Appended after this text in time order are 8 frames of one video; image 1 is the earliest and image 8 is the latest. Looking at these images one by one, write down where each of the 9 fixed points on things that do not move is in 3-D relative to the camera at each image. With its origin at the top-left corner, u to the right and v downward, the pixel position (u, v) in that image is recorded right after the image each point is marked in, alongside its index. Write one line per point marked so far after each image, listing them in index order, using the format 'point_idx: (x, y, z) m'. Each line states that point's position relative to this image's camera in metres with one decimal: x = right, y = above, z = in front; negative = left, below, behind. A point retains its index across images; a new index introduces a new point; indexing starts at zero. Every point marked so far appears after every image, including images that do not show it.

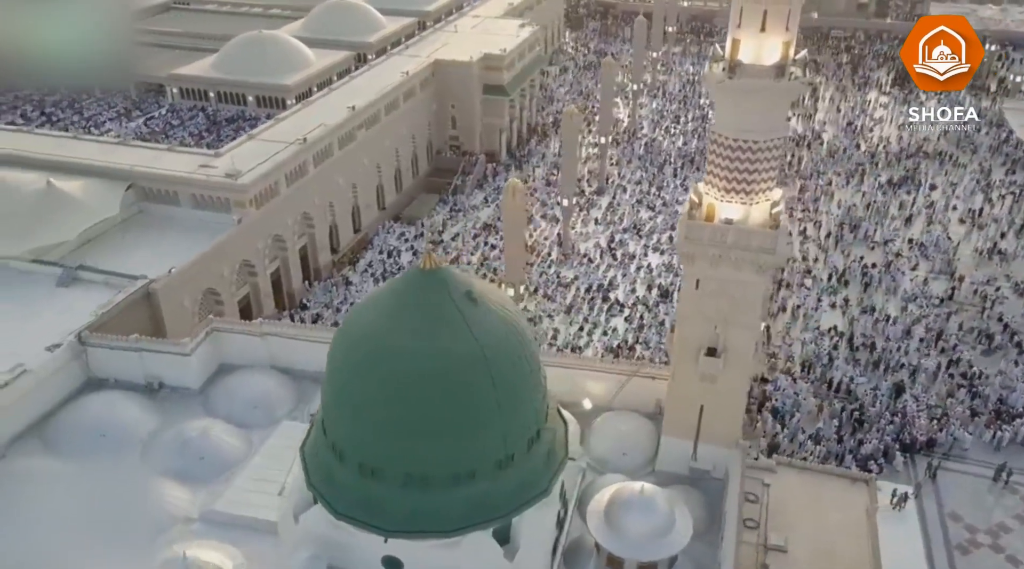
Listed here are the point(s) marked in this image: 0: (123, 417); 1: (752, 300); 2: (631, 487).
0: (-7.4, -2.5, +16.1) m
1: (+3.9, -0.2, +13.7) m
2: (+1.8, -3.2, +13.5) m
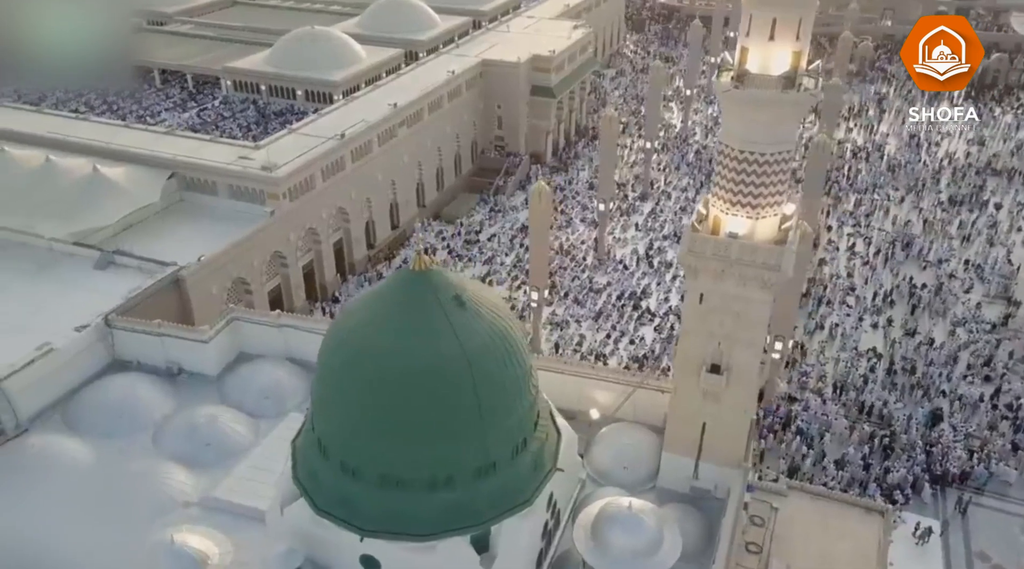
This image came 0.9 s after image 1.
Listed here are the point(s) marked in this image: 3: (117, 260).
0: (-7.3, -2.3, +16.6) m
1: (+3.9, -0.5, +13.3) m
2: (+1.6, -3.4, +13.2) m
3: (-9.3, +0.6, +20.0) m
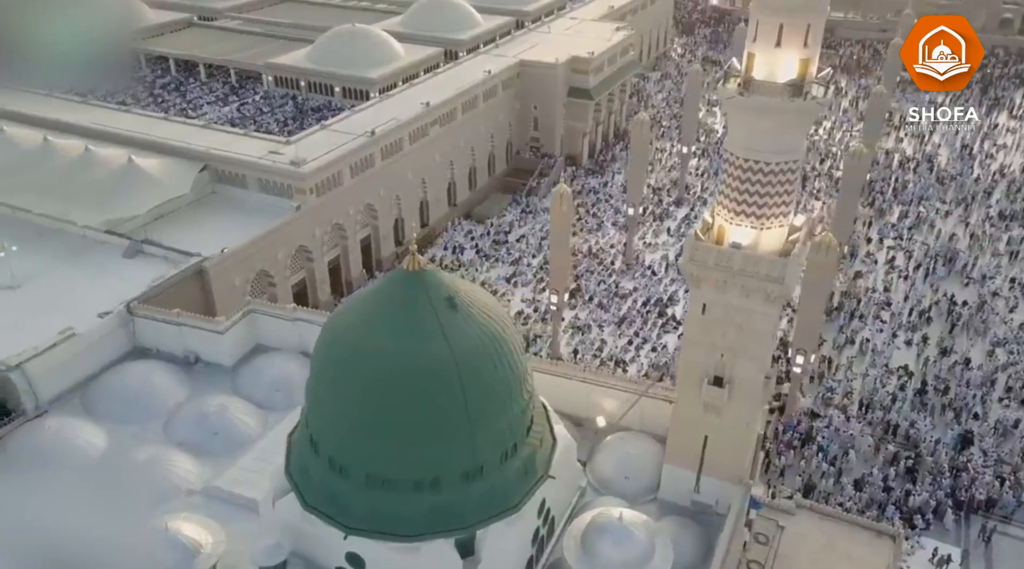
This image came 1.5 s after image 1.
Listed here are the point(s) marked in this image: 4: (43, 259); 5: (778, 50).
0: (-7.2, -2.1, +16.9) m
1: (+3.8, -0.7, +13.0) m
2: (+1.5, -3.5, +13.0) m
3: (-8.8, +0.9, +20.4) m
4: (-11.1, +0.6, +19.9) m
5: (+3.6, +3.2, +11.5) m
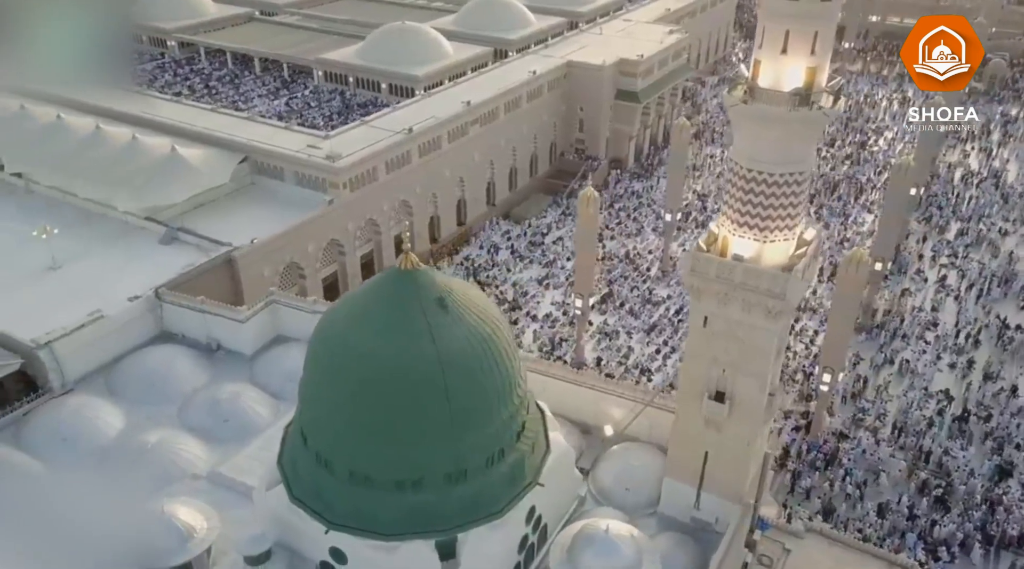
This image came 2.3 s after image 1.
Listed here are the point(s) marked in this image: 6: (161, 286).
0: (-6.9, -1.8, +17.4) m
1: (+3.7, -0.9, +12.5) m
2: (+1.3, -3.6, +12.8) m
3: (-8.2, +1.2, +21.0) m
4: (-10.5, +1.0, +20.7) m
5: (+3.6, +3.0, +11.1) m
6: (-7.8, 0.0, +18.8) m
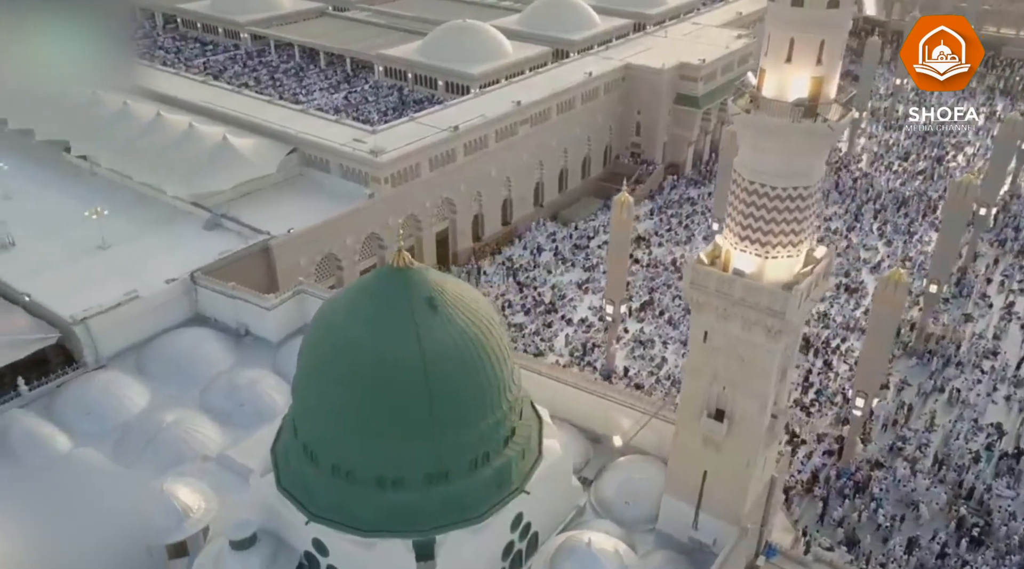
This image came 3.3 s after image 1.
0: (-6.6, -1.5, +17.9) m
1: (+3.6, -1.2, +12.0) m
2: (+1.0, -3.7, +12.5) m
3: (-7.3, +1.6, +21.6) m
4: (-9.6, +1.5, +21.5) m
5: (+3.5, +2.7, +10.6) m
6: (-7.2, +0.3, +19.4) m
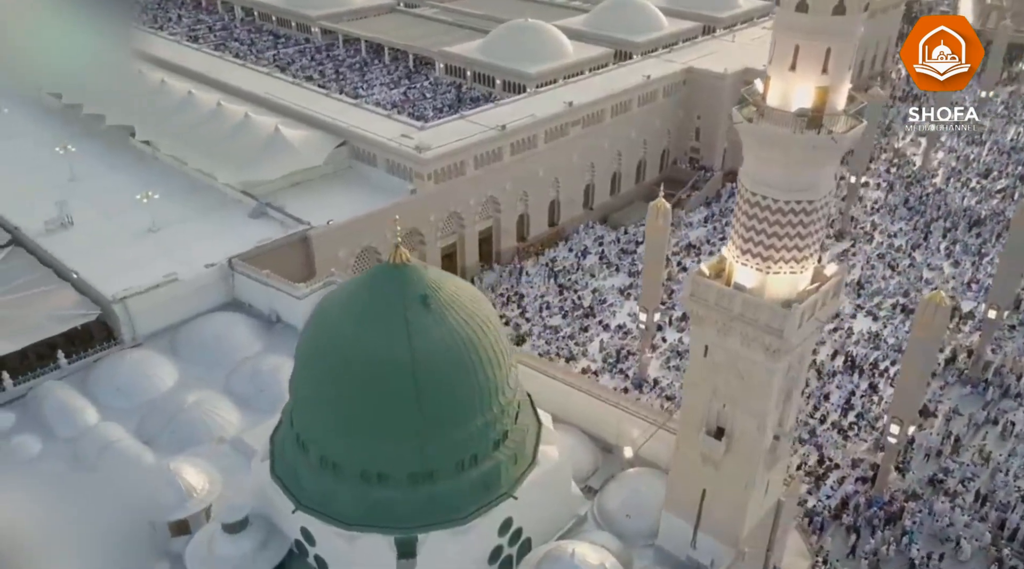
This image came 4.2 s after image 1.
0: (-6.1, -1.2, +18.4) m
1: (+3.4, -1.4, +11.6) m
2: (+0.8, -3.8, +12.3) m
3: (-6.4, +1.9, +22.1) m
4: (-8.6, +2.0, +22.3) m
5: (+3.4, +2.5, +10.1) m
6: (-6.5, +0.7, +19.9) m
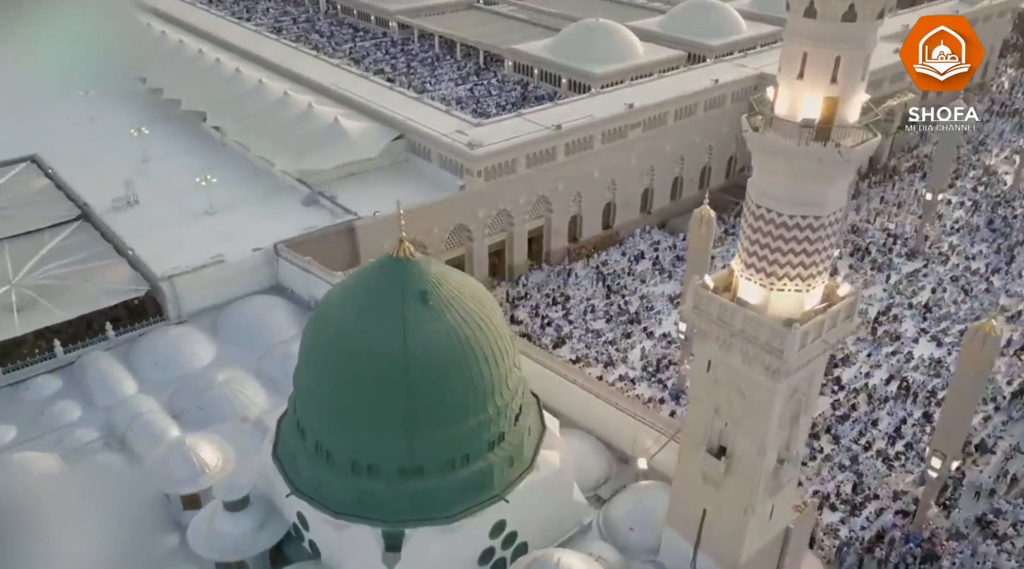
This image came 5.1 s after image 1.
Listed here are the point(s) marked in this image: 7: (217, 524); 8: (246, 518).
0: (-5.5, -0.8, +18.9) m
1: (+3.3, -1.6, +11.1) m
2: (+0.6, -3.9, +12.1) m
3: (-5.1, +2.2, +22.6) m
4: (-7.4, +2.4, +23.0) m
5: (+3.3, +2.3, +9.6) m
6: (-5.6, +1.0, +20.4) m
7: (-4.6, -3.7, +13.1) m
8: (-4.1, -3.6, +13.1) m
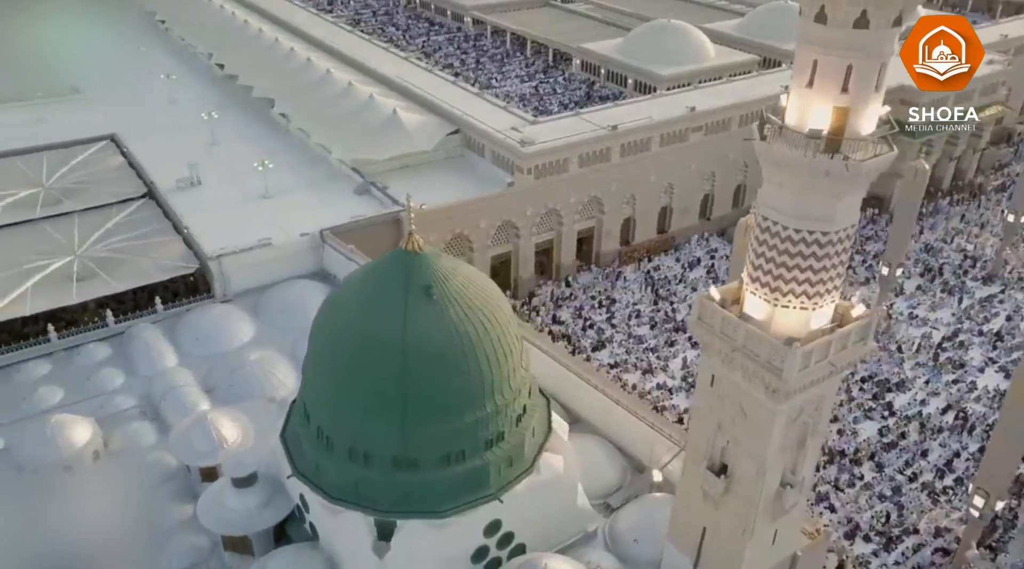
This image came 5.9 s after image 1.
0: (-4.7, -0.5, +19.3) m
1: (+3.2, -1.8, +10.7) m
2: (+0.5, -3.9, +11.9) m
3: (-3.8, +2.6, +23.0) m
4: (-6.0, +2.9, +23.6) m
5: (+3.3, +2.1, +9.2) m
6: (-4.5, +1.4, +20.8) m
7: (-4.6, -3.4, +13.5) m
8: (-4.1, -3.3, +13.4) m
